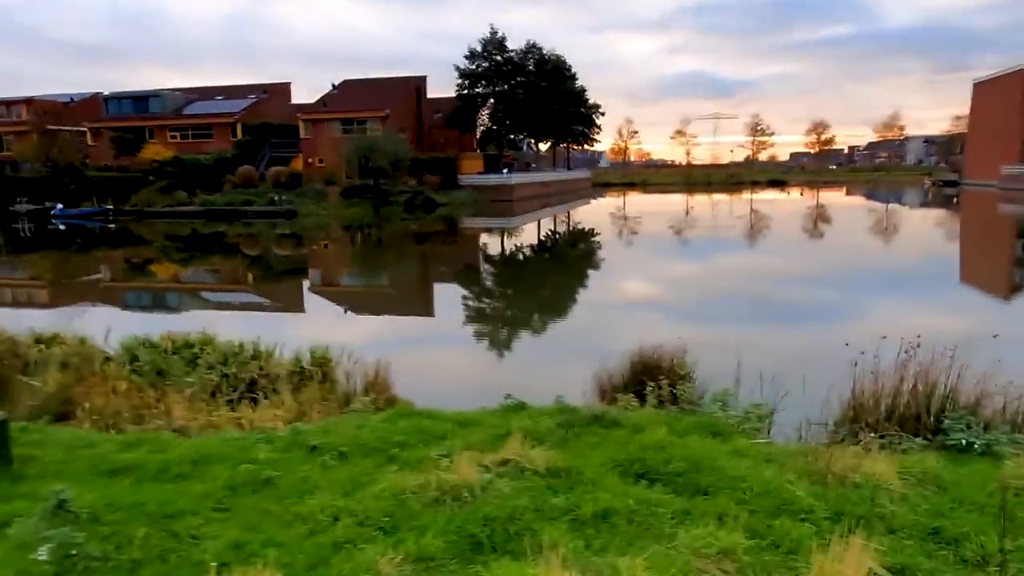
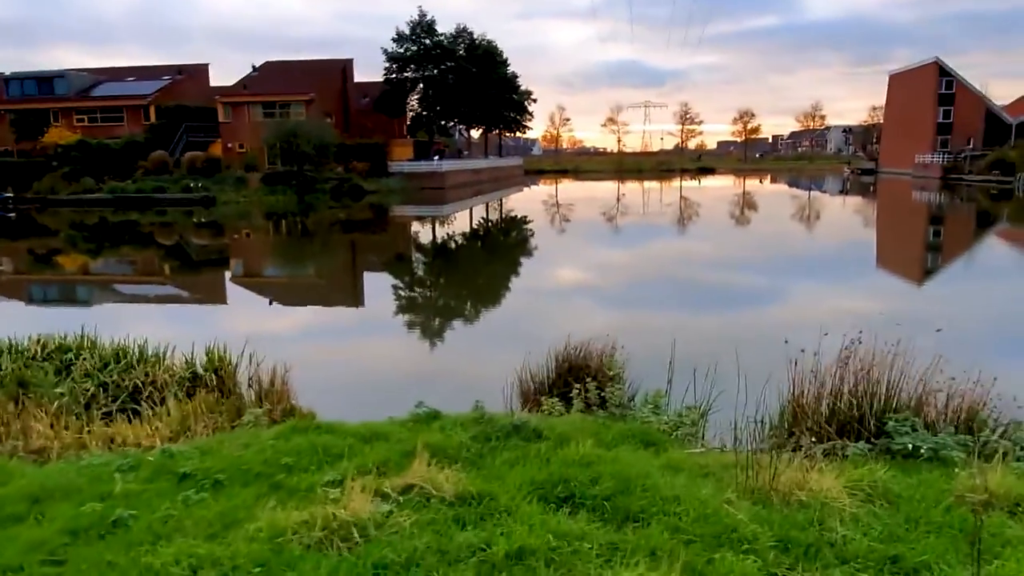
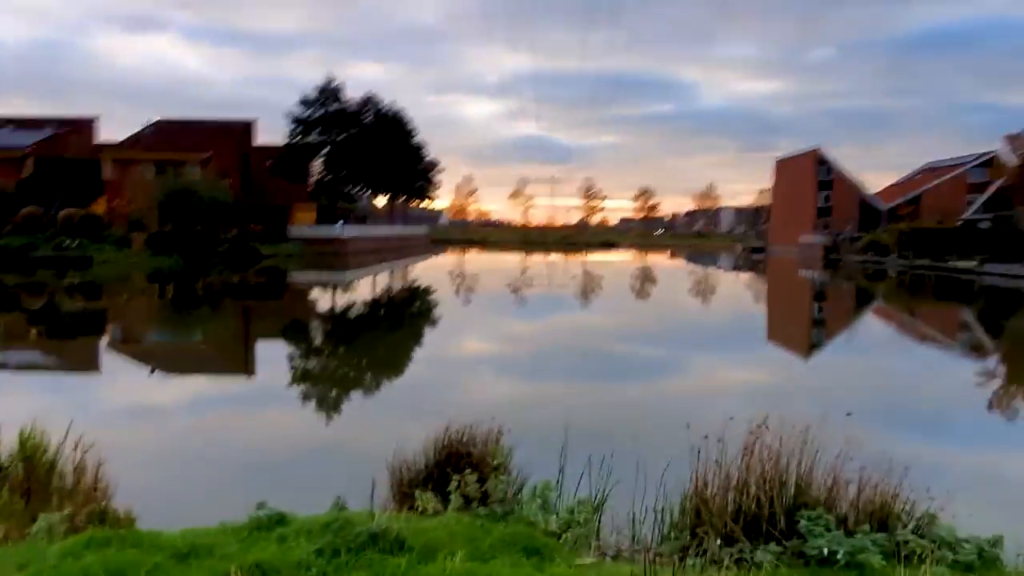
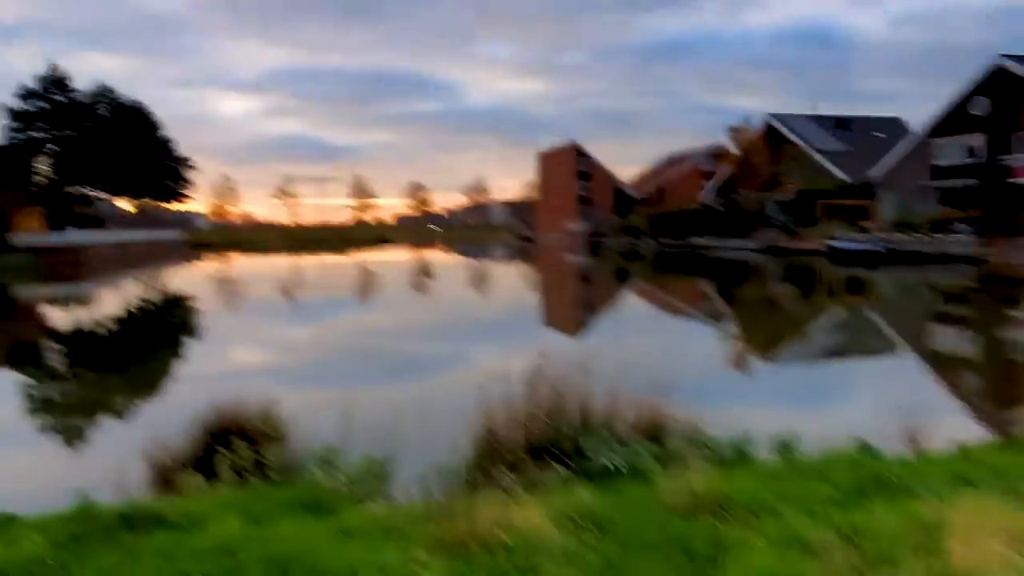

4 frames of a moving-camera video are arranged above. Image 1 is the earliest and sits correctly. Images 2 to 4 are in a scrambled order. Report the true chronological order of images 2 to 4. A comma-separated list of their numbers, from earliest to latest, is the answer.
2, 3, 4
